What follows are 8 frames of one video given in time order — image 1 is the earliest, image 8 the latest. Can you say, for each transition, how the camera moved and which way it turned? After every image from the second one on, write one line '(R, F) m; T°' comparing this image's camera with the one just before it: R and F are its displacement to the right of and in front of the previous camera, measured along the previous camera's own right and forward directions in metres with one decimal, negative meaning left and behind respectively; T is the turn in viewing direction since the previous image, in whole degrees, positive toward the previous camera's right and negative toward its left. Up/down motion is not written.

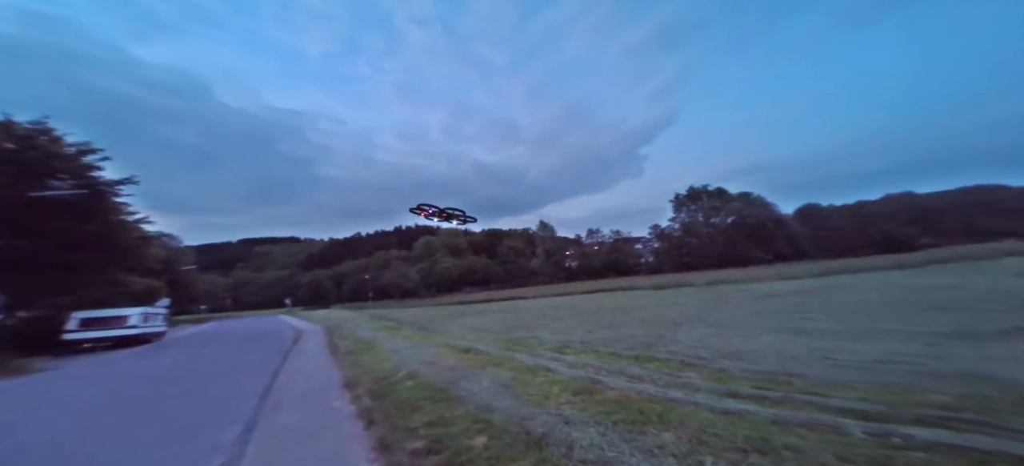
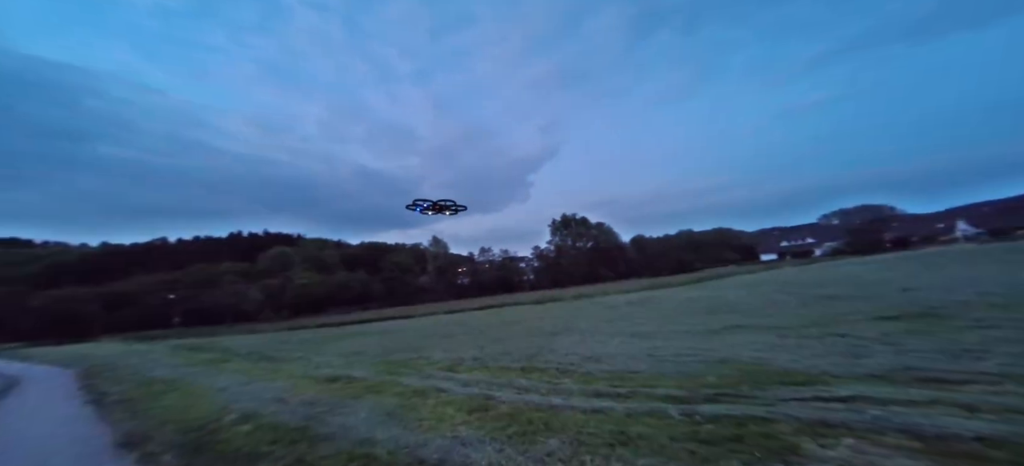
(+0.4, -0.7) m; +16°
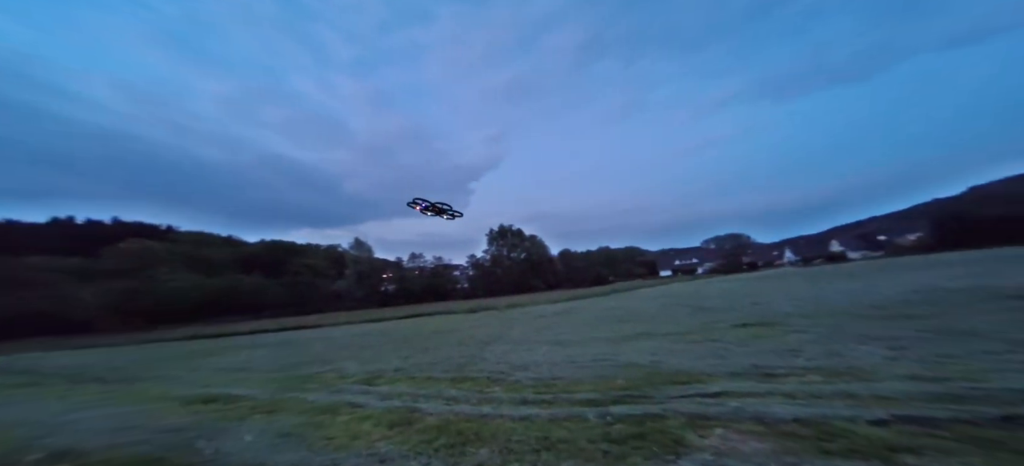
(+0.2, -0.4) m; +9°
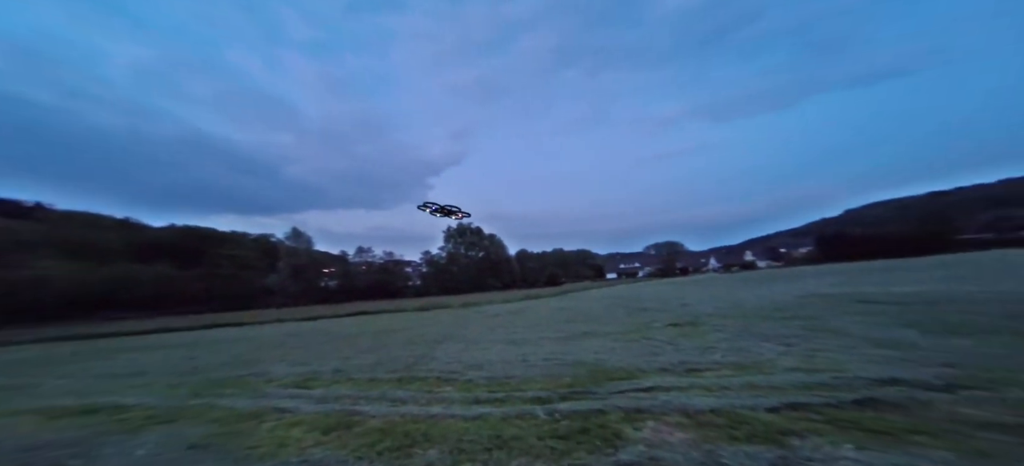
(+0.1, -0.2) m; +6°
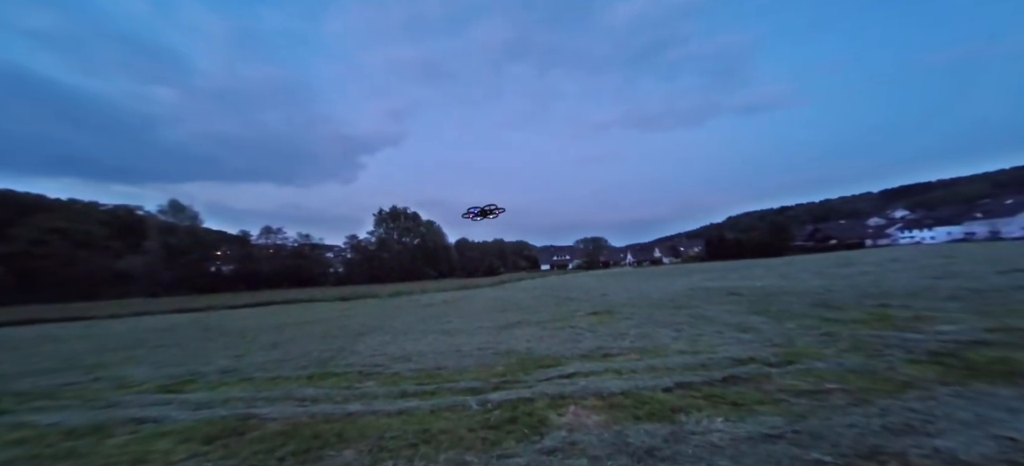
(+0.1, -0.1) m; +9°
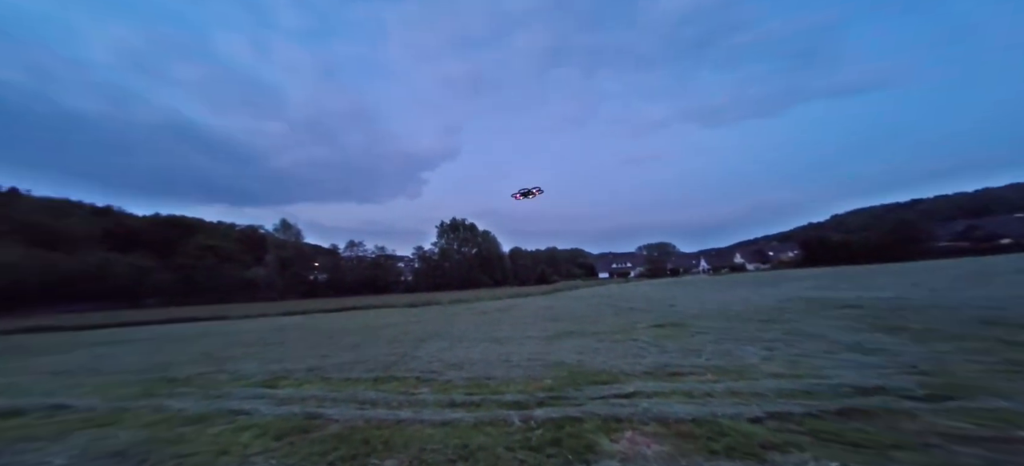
(-0.2, +0.4) m; -7°
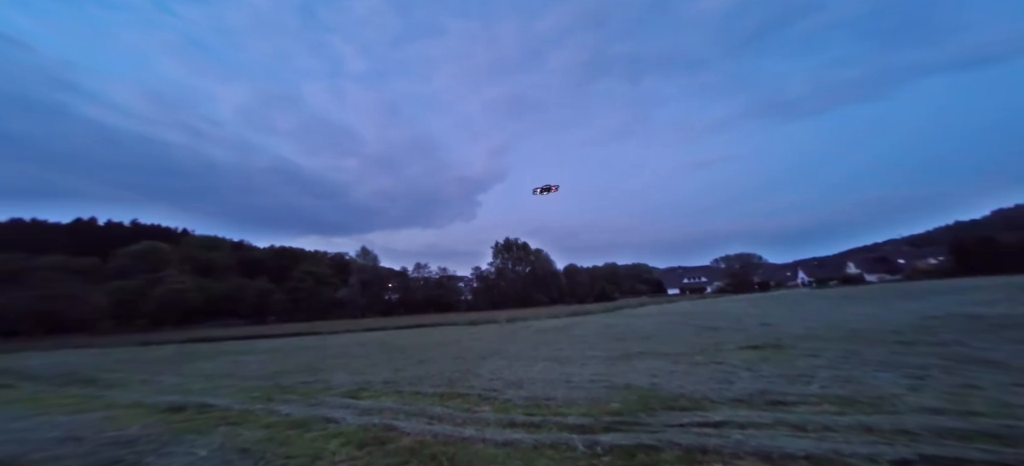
(-0.2, +0.1) m; -8°
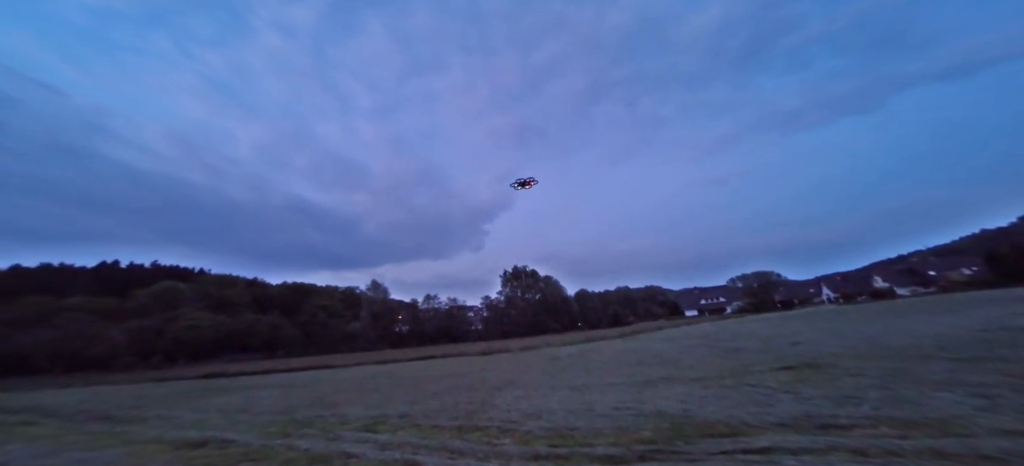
(-0.2, -0.1) m; -2°
